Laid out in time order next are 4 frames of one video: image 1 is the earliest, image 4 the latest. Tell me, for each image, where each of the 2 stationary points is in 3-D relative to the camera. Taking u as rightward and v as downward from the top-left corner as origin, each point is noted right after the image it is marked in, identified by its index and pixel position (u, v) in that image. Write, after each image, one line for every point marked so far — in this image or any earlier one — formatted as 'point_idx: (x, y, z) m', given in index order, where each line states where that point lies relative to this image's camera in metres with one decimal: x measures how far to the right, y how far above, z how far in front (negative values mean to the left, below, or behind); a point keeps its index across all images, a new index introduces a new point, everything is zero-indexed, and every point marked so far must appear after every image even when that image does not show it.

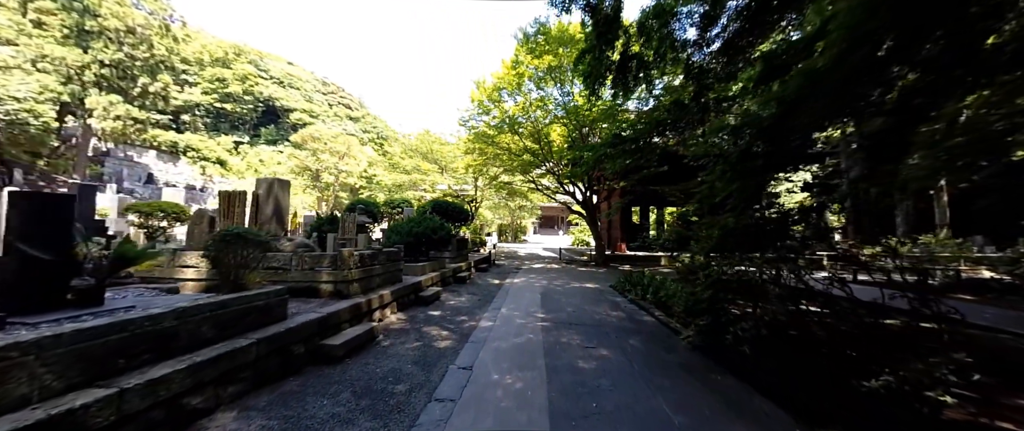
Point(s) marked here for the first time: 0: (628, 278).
0: (+2.4, -1.3, +7.1) m
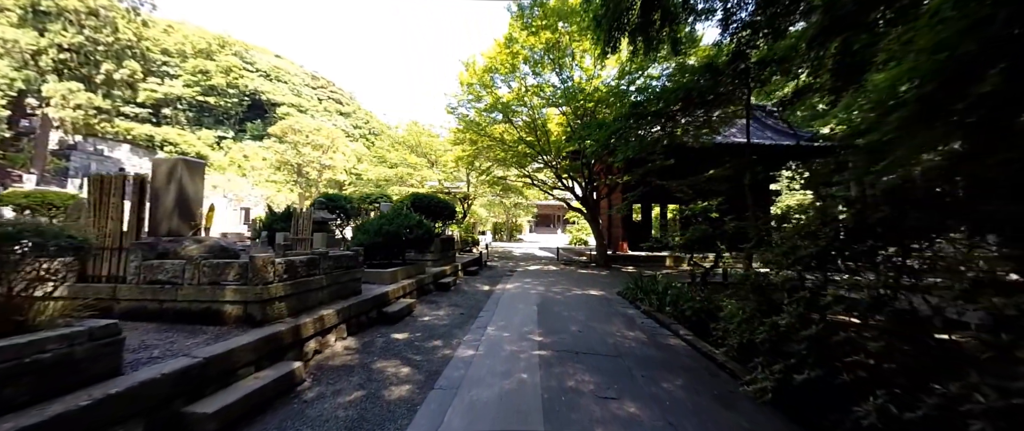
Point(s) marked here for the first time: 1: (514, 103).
0: (+2.3, -1.2, +6.1) m
1: (+0.1, +3.3, +10.1) m
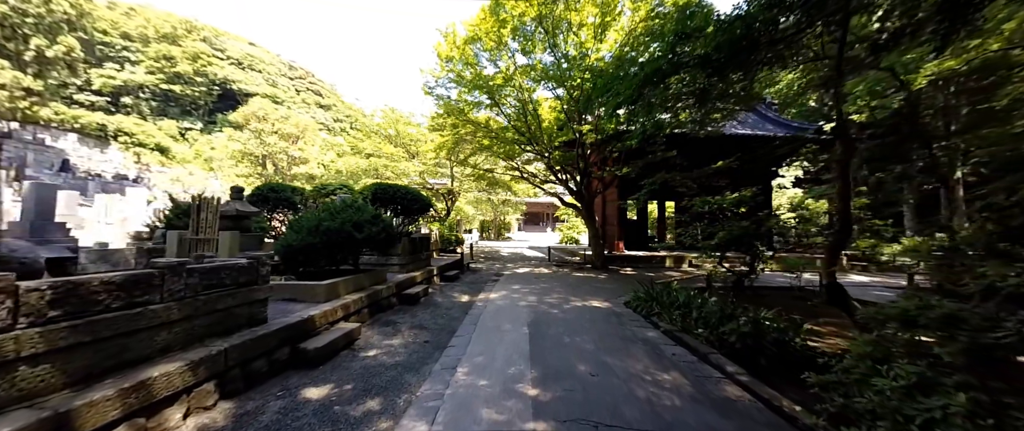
0: (+2.1, -1.2, +5.0) m
1: (-0.3, +3.4, +8.9) m
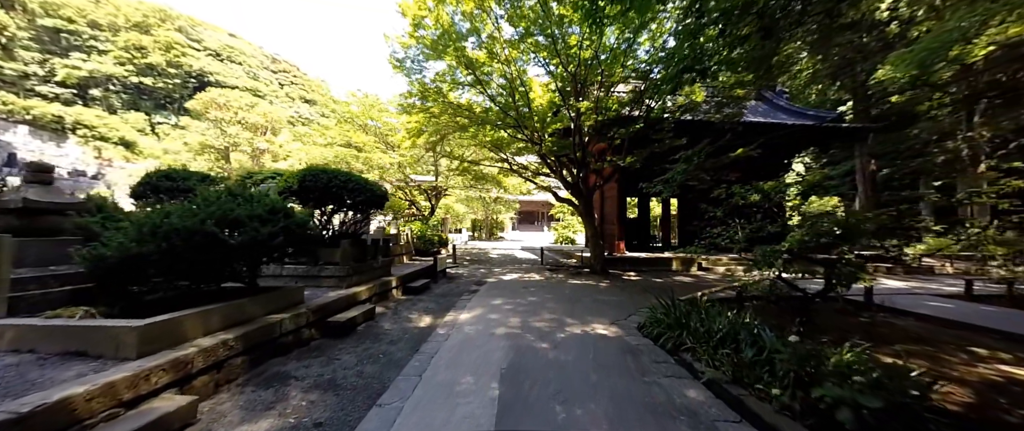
0: (+1.8, -1.1, +3.6) m
1: (-0.6, +3.5, +7.5) m
